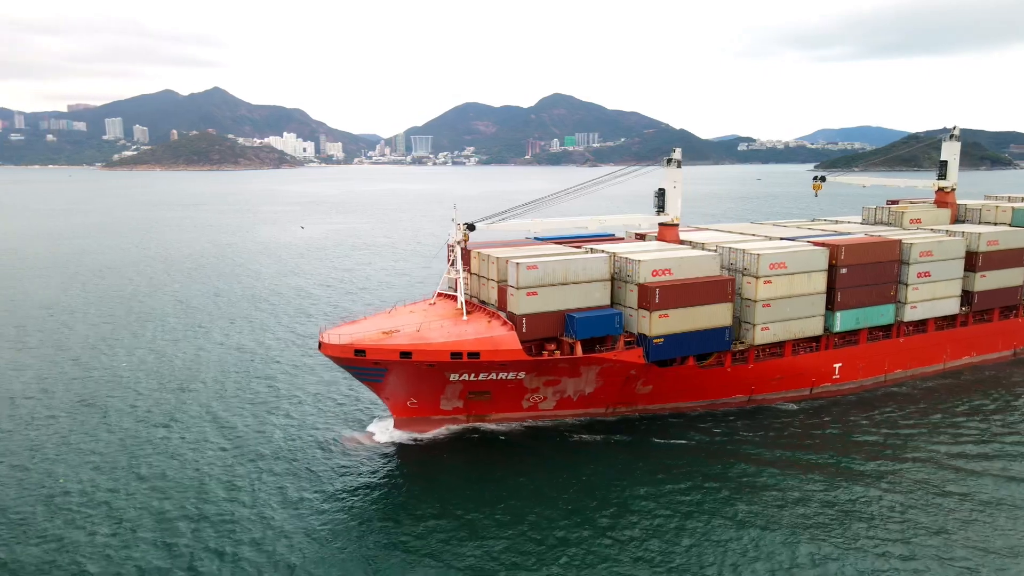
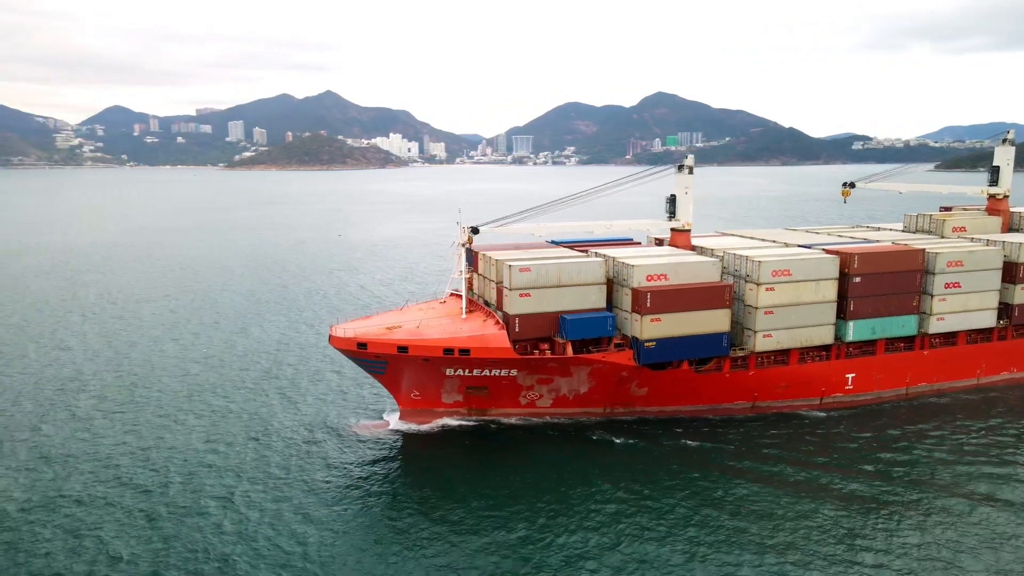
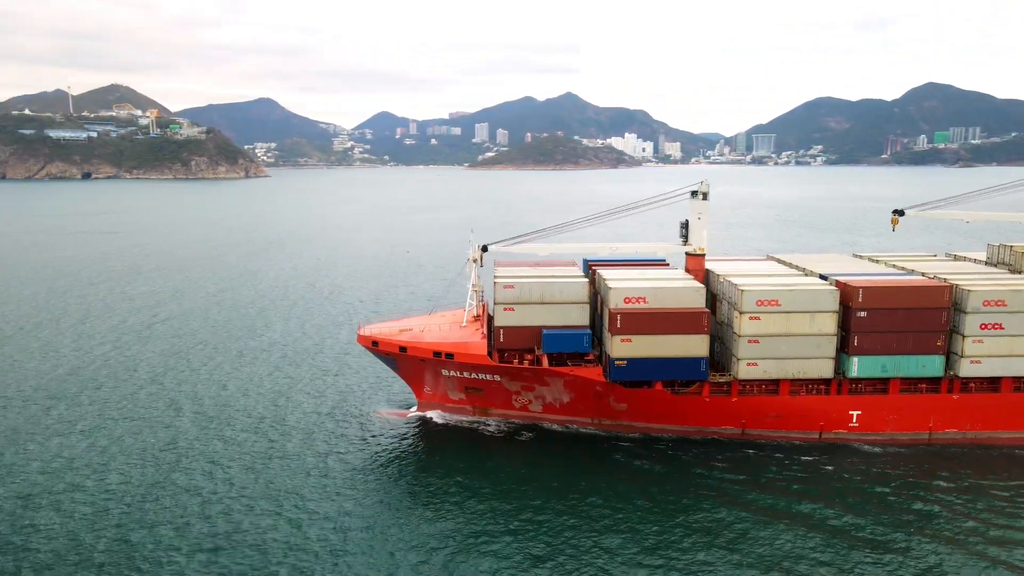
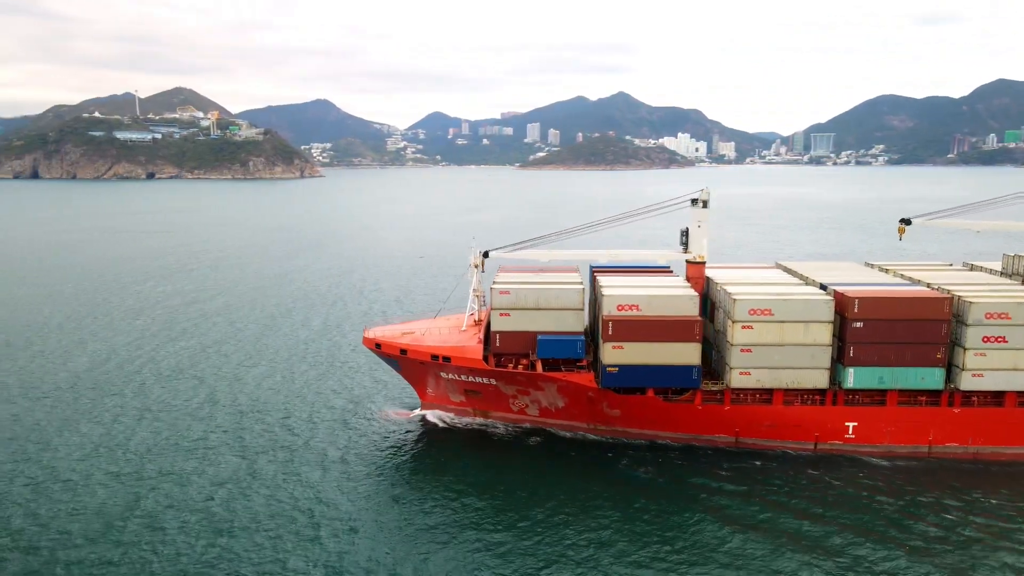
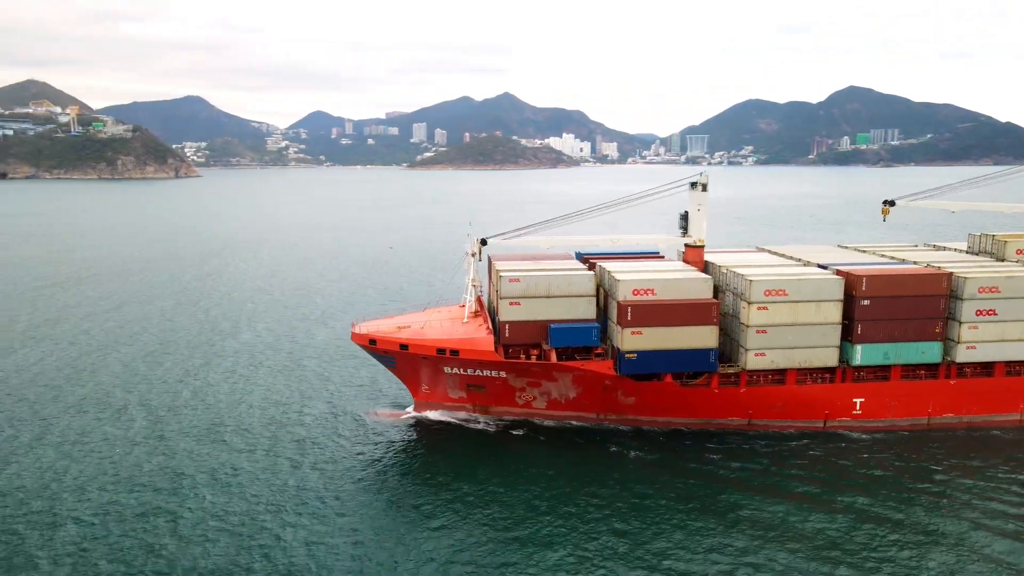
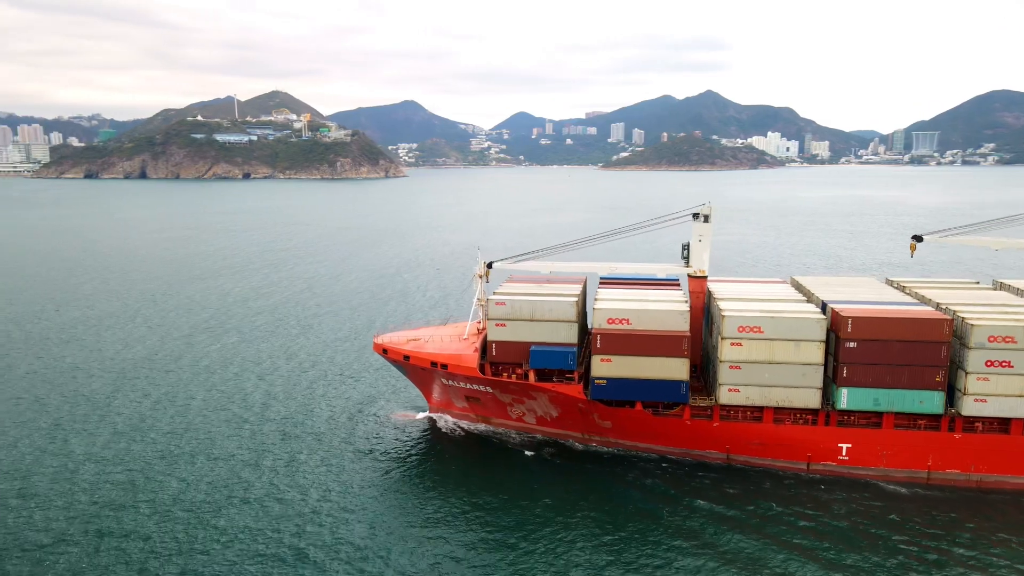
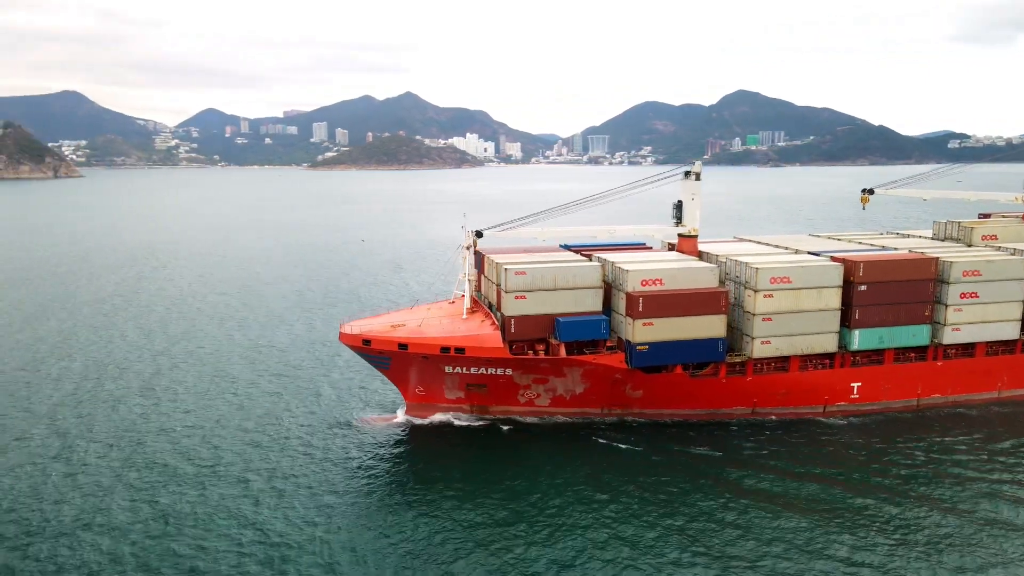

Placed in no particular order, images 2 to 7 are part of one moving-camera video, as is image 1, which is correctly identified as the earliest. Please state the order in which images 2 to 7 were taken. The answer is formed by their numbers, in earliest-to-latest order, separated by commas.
2, 7, 5, 3, 4, 6
